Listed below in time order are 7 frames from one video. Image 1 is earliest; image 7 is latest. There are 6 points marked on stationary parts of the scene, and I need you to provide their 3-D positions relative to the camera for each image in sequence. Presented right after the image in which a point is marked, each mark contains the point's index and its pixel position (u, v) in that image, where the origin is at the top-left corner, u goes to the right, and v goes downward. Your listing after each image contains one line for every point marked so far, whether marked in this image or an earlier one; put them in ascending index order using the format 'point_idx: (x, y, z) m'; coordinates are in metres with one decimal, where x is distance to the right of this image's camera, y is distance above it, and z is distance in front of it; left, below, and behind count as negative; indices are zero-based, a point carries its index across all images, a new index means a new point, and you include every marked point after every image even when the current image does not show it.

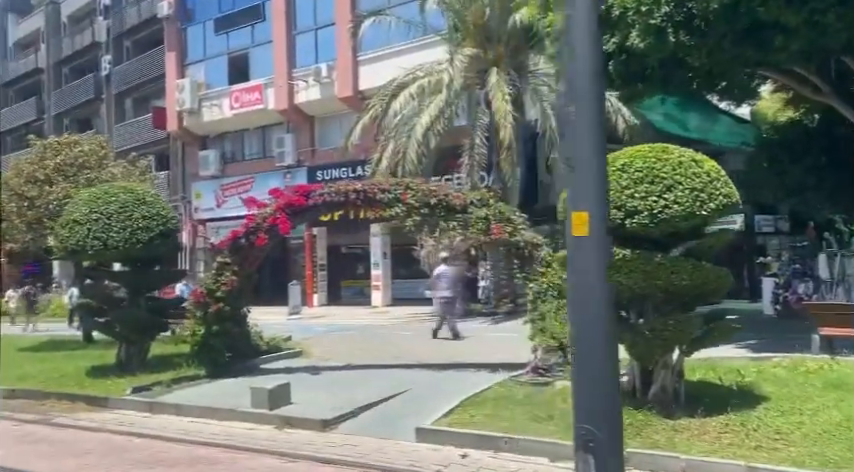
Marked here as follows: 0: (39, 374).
0: (-6.3, -2.4, +12.8) m
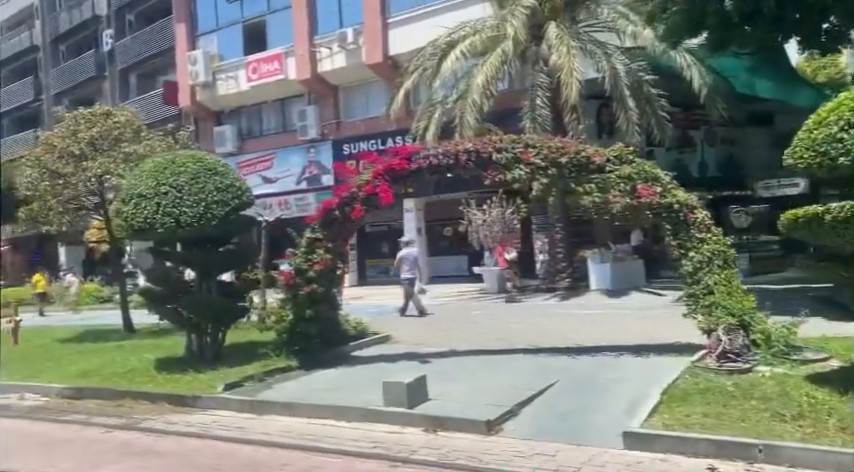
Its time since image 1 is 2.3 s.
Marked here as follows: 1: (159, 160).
0: (-4.9, -2.0, +11.6) m
1: (-3.6, +1.0, +10.1) m
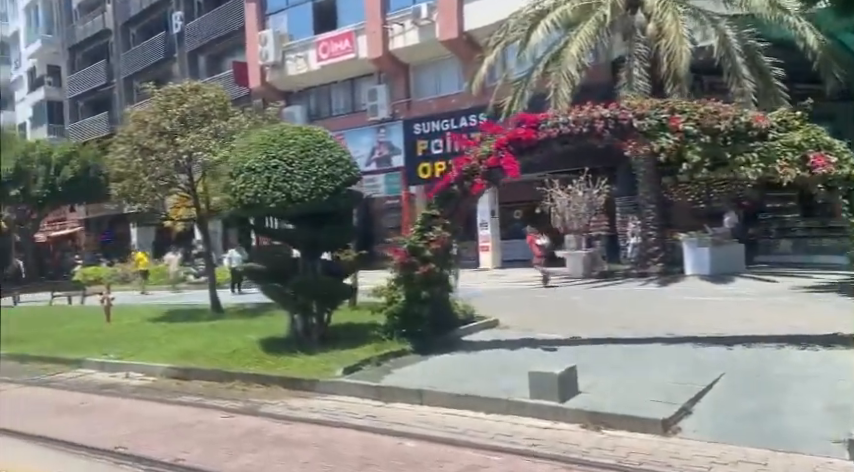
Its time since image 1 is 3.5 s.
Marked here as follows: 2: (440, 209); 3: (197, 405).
0: (-3.3, -1.7, +11.3) m
1: (-2.1, +1.4, +9.6) m
2: (+0.1, +0.3, +8.6) m
3: (-2.3, -1.8, +7.9) m
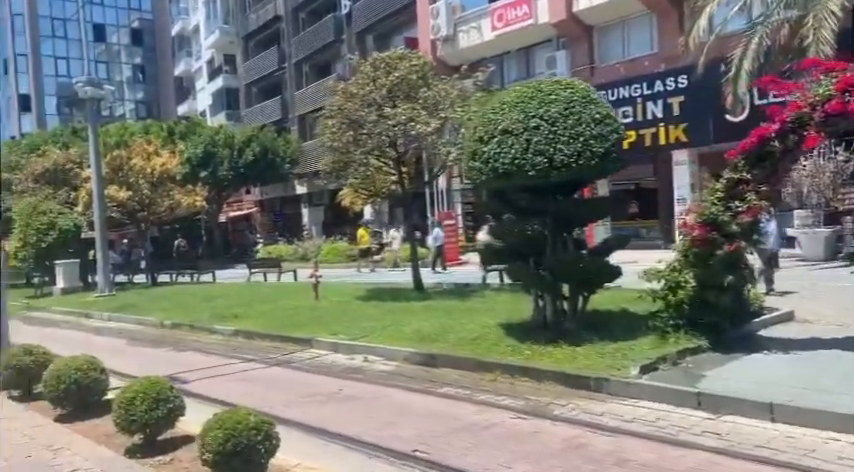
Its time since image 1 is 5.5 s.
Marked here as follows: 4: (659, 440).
0: (+0.2, -1.3, +10.3) m
1: (+1.0, +1.7, +8.4) m
2: (+3.0, +0.6, +6.9) m
3: (+0.4, -1.5, +6.8) m
4: (+1.6, -1.4, +4.9) m
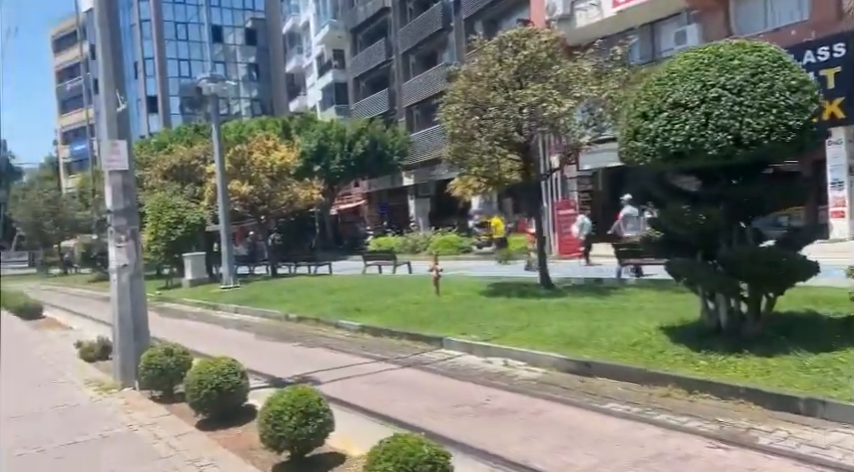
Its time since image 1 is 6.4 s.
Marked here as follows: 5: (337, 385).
0: (+2.0, -1.2, +9.3) m
1: (+2.6, +1.7, +7.3) m
2: (+4.3, +0.7, +5.5) m
3: (+1.8, -1.5, +5.9) m
4: (+2.7, -1.3, +3.8) m
5: (-1.3, -2.1, +10.5) m
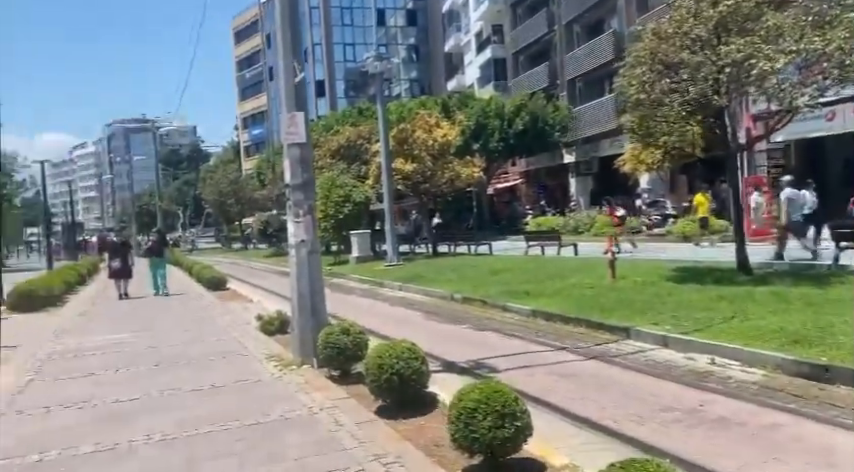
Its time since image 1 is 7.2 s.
0: (+4.2, -1.0, +7.8) m
1: (+4.3, +1.9, +5.6) m
2: (+5.6, +0.8, +3.6) m
3: (+3.2, -1.4, +4.5) m
4: (+3.7, -1.3, +2.4) m
5: (+1.2, -1.8, +9.7) m
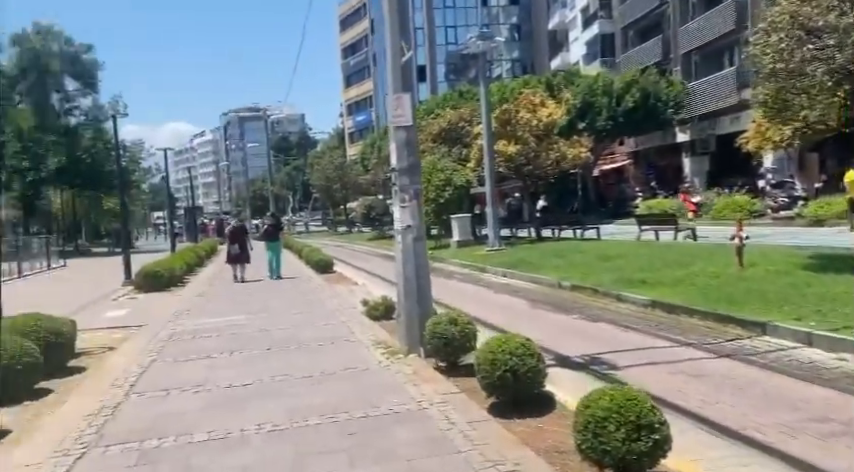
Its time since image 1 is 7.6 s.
0: (+5.3, -0.9, +6.6) m
1: (+5.1, +2.0, +4.4) m
2: (+6.2, +0.8, +2.2) m
3: (+3.9, -1.3, +3.5) m
4: (+4.0, -1.3, +1.3) m
5: (+2.6, -1.6, +8.9) m
